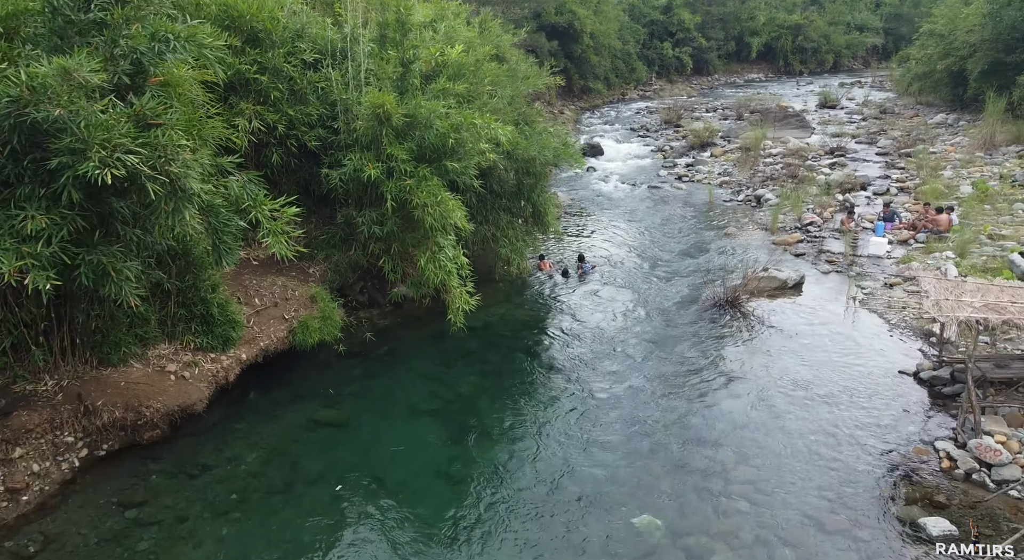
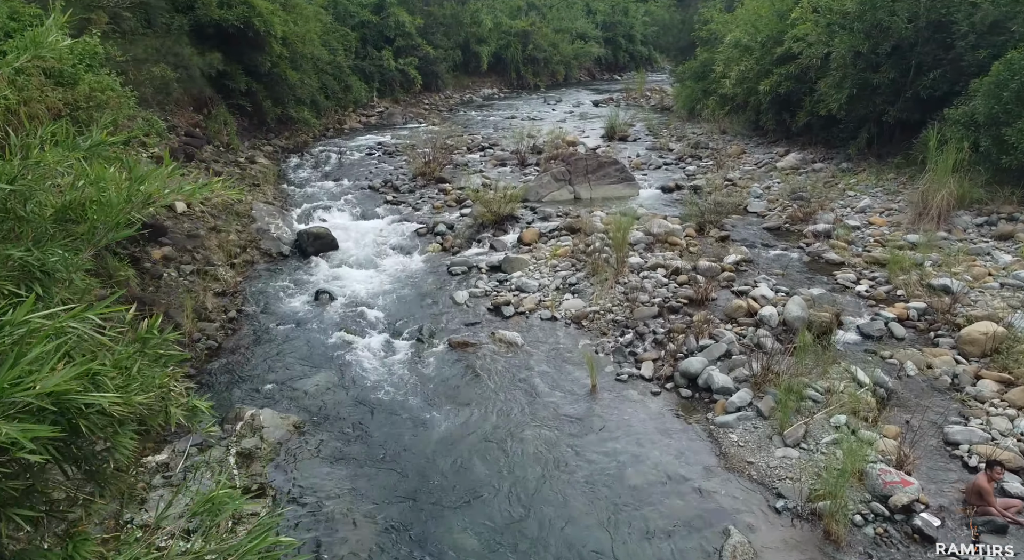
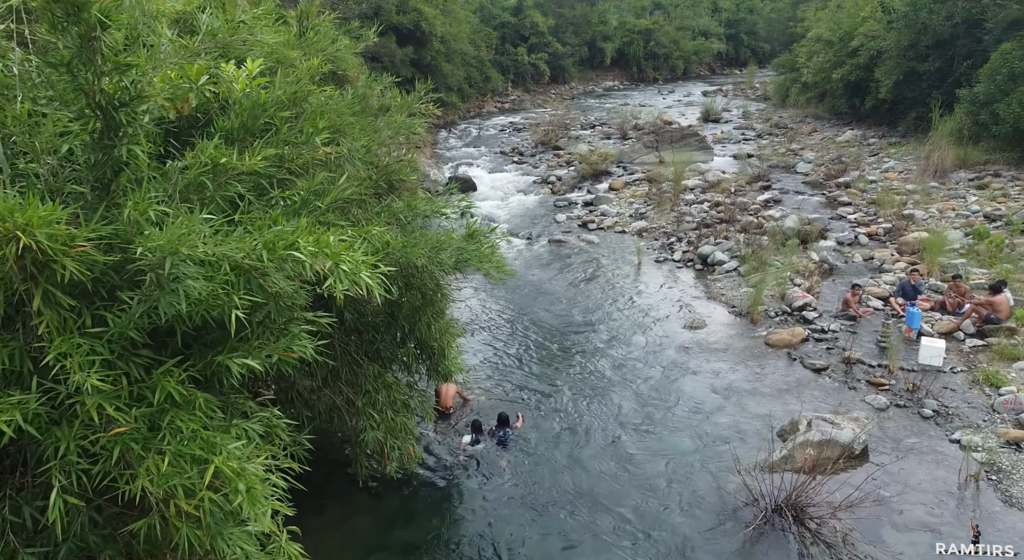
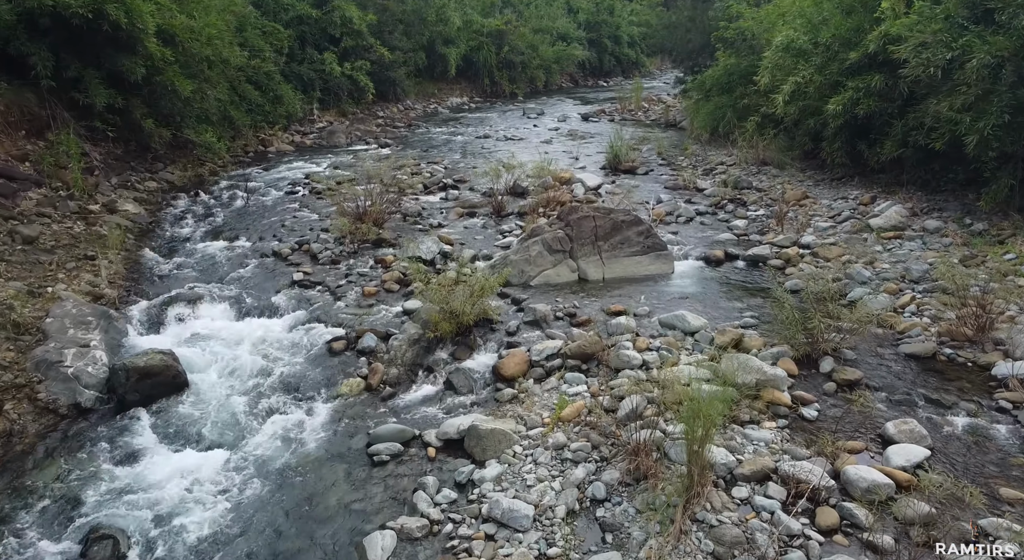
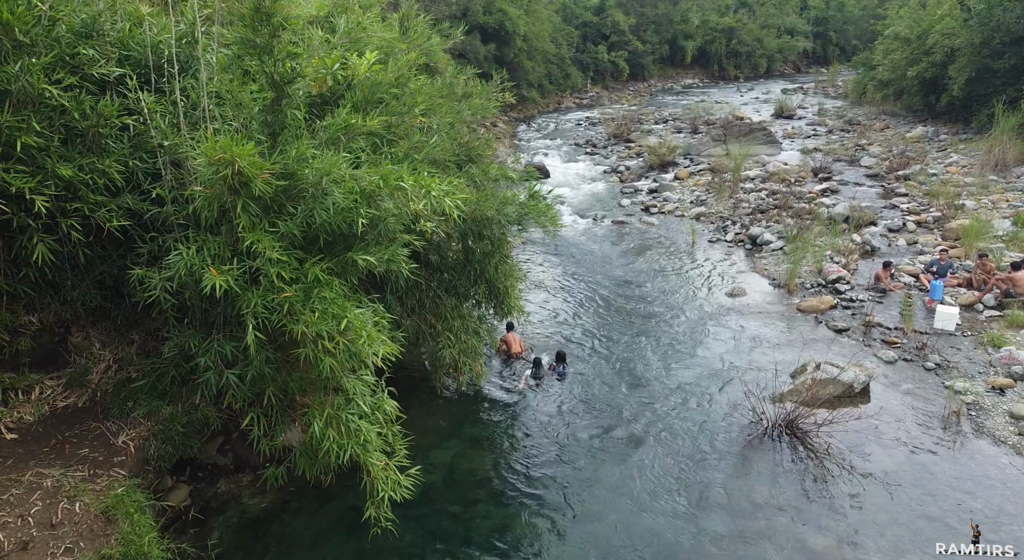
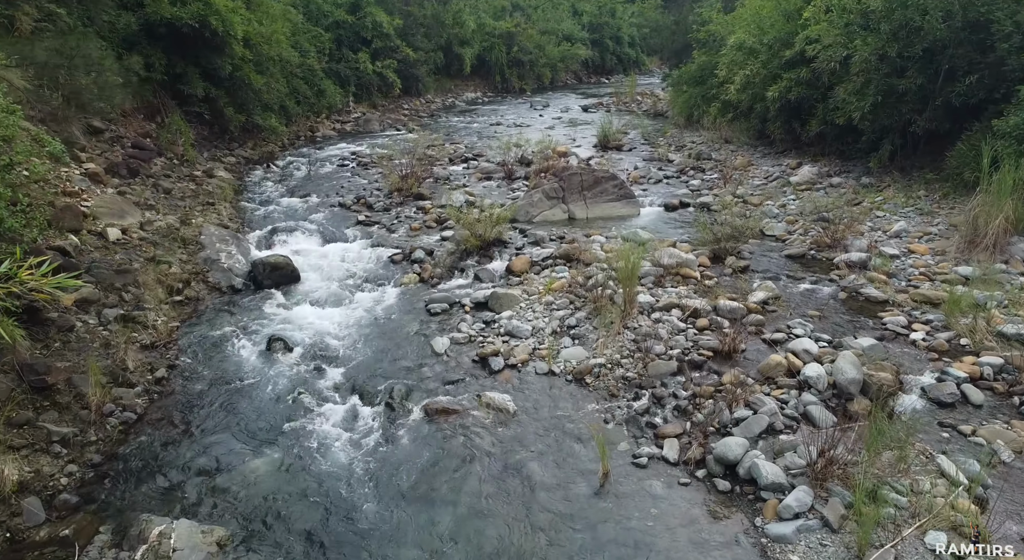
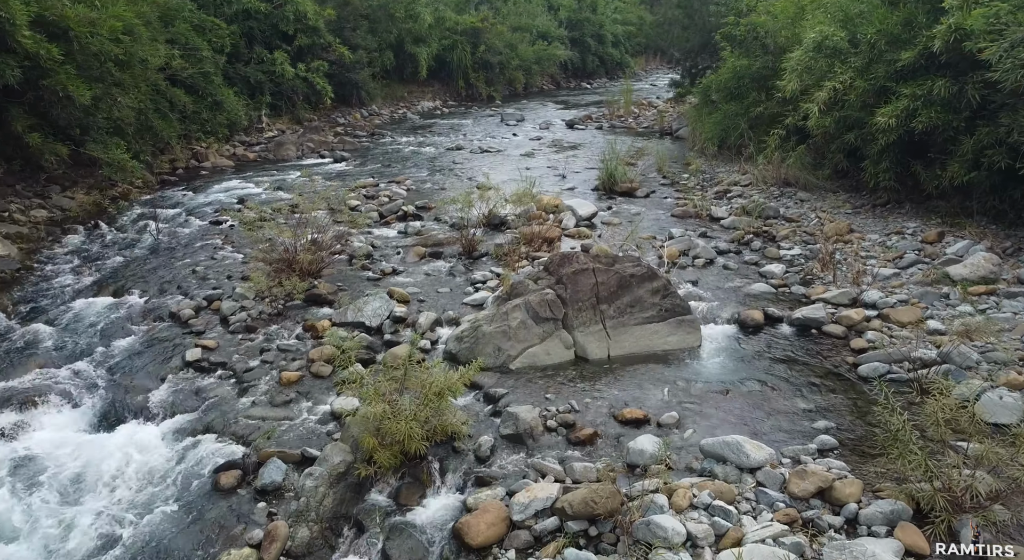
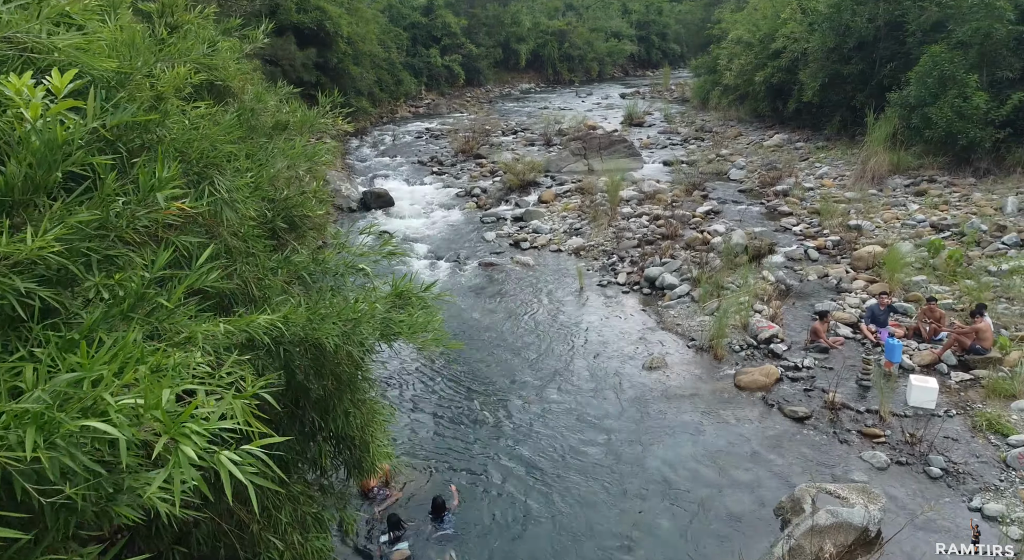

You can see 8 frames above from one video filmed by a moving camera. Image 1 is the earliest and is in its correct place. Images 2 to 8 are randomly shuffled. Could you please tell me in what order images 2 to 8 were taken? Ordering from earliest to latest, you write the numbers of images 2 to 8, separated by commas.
5, 3, 8, 2, 6, 4, 7
